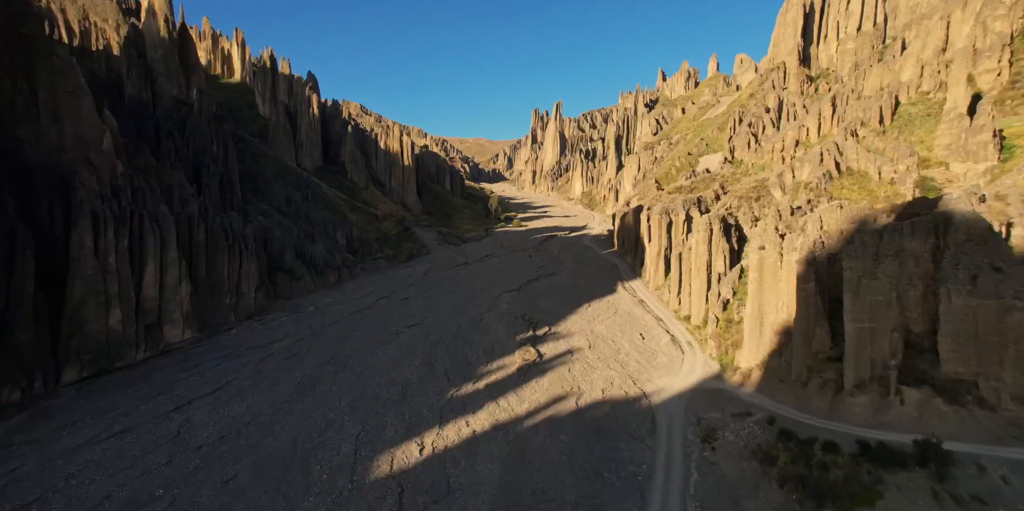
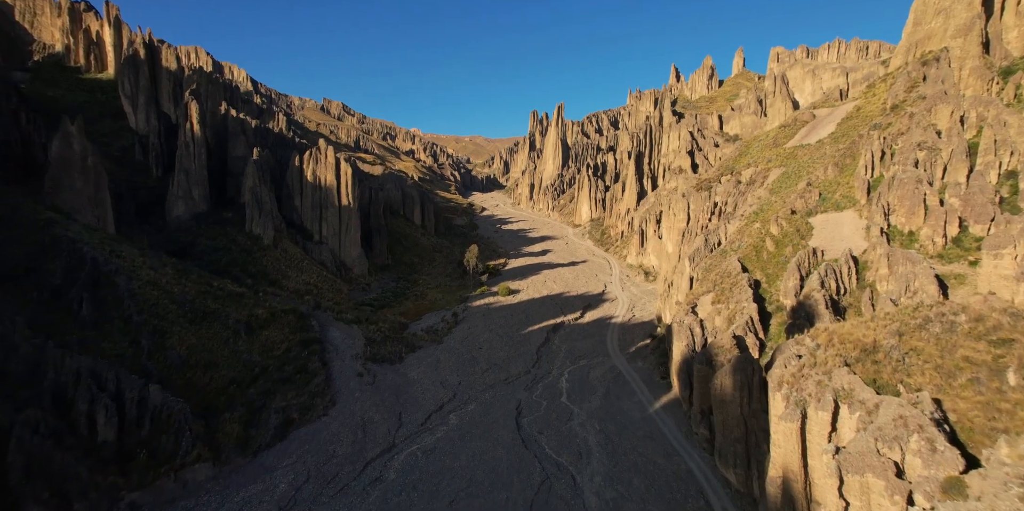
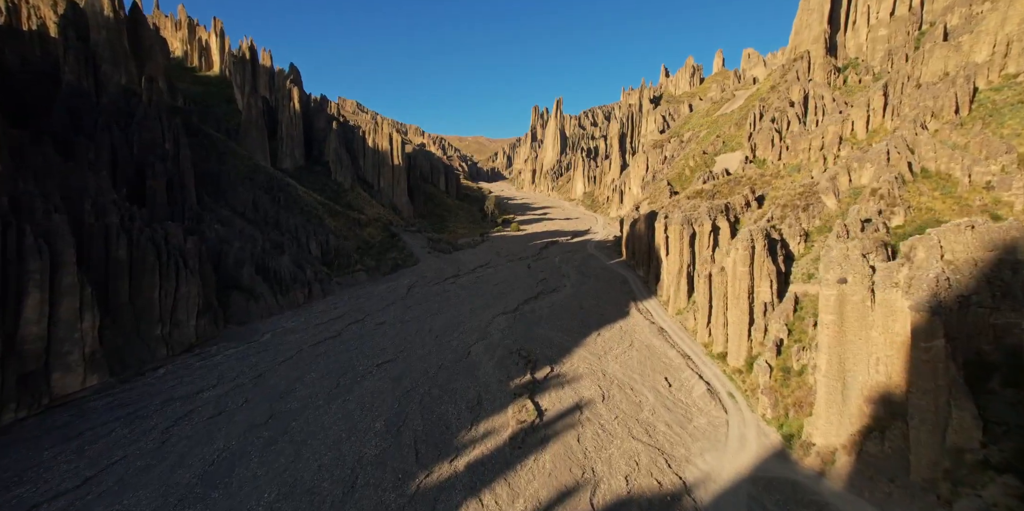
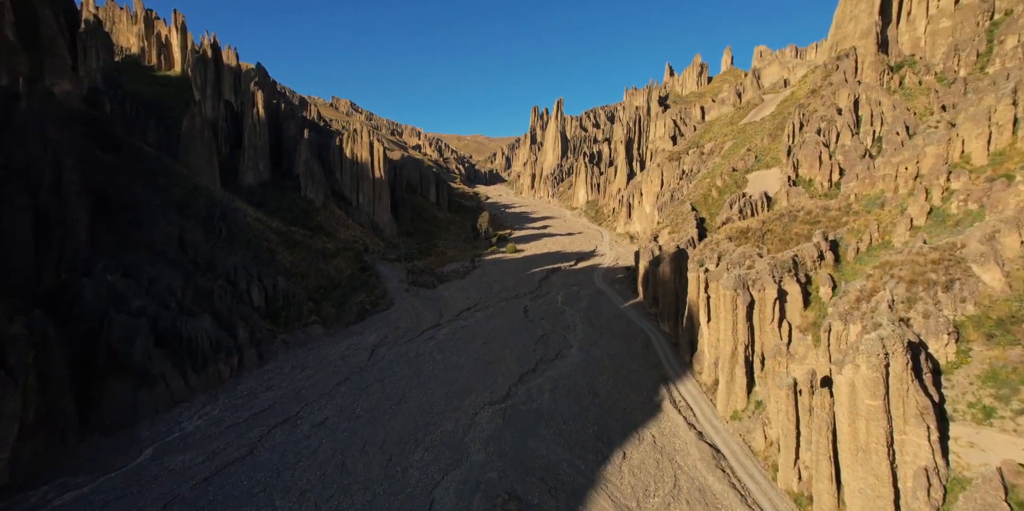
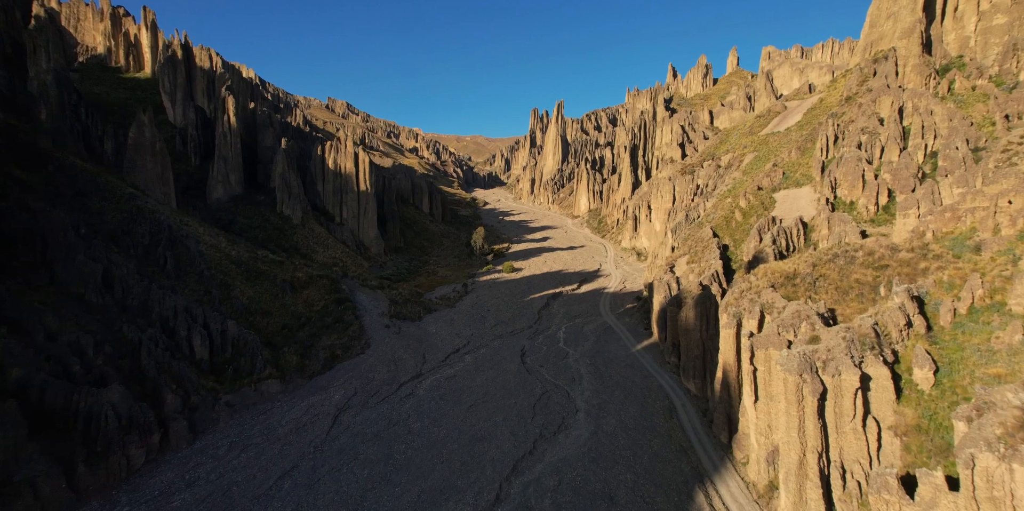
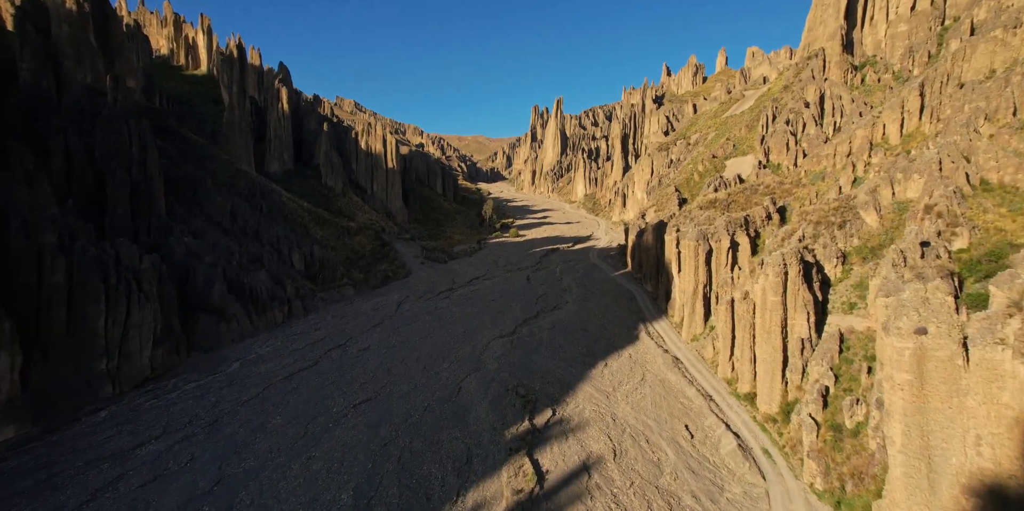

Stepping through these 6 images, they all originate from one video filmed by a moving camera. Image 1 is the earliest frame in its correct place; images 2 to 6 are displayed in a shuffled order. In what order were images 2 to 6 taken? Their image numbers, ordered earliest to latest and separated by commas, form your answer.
3, 6, 4, 5, 2
